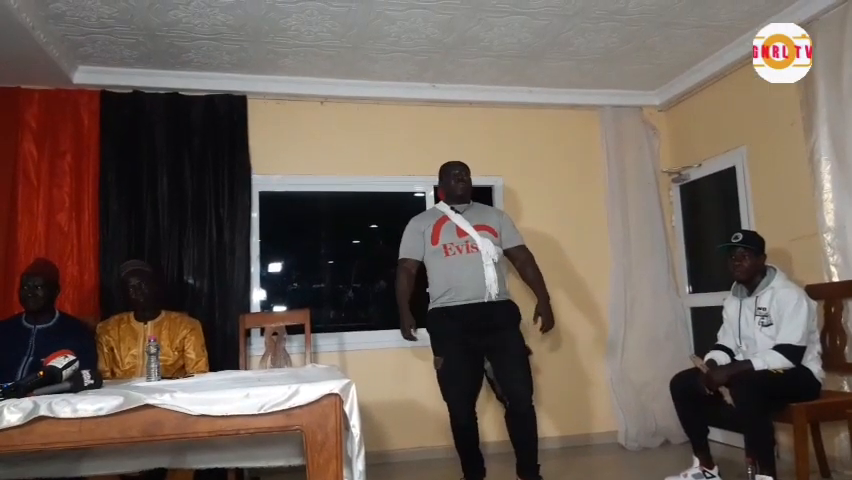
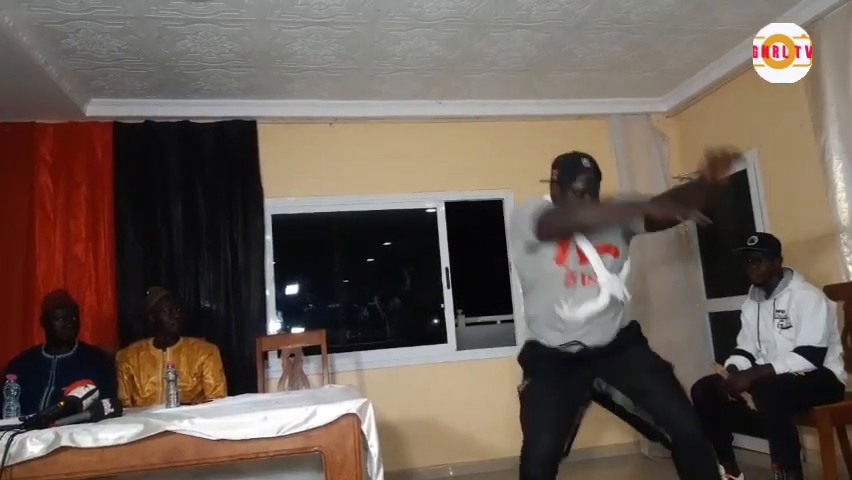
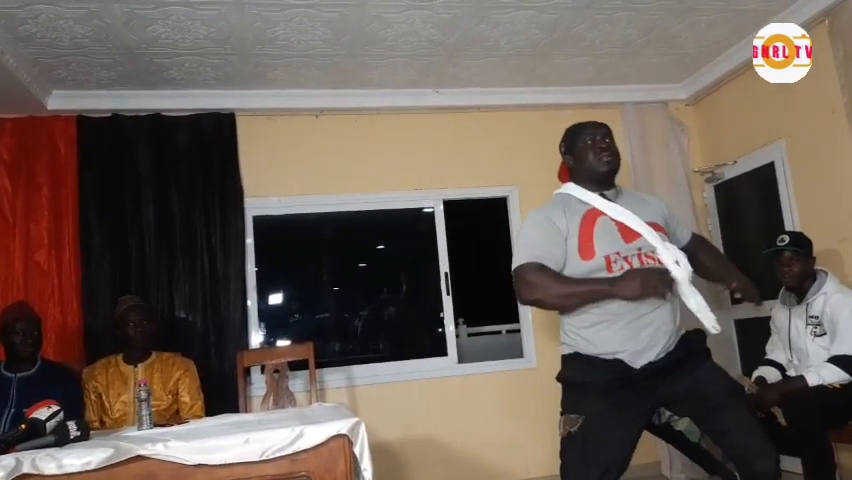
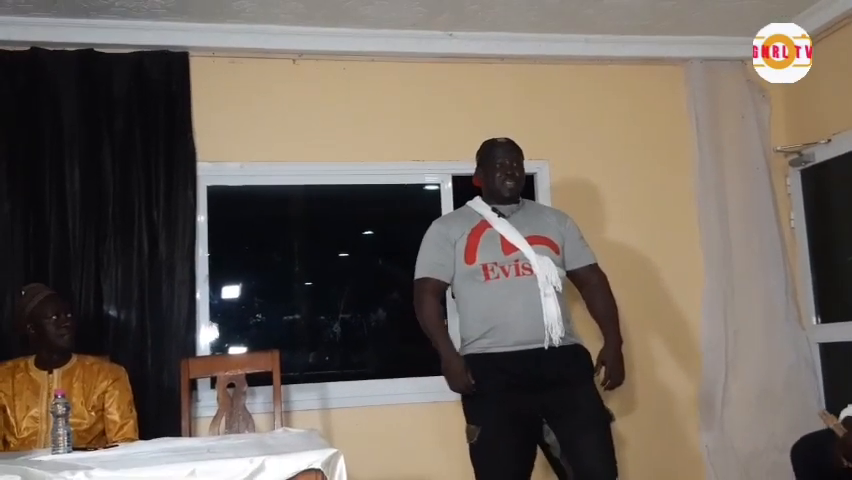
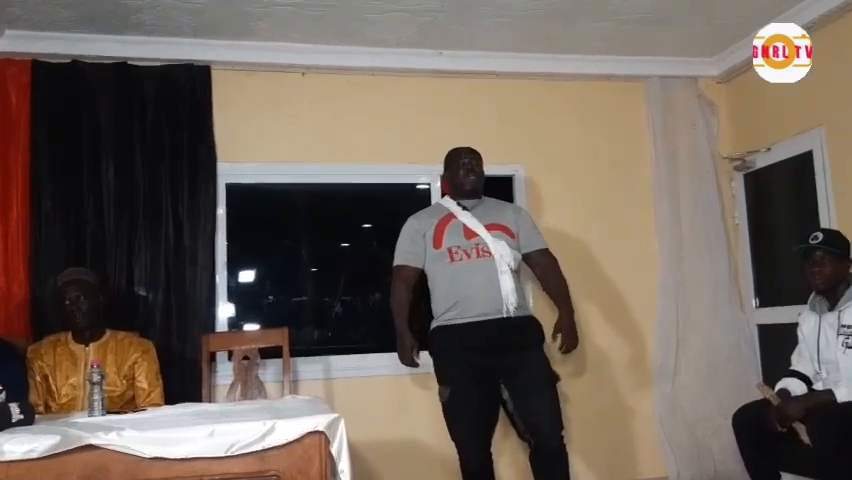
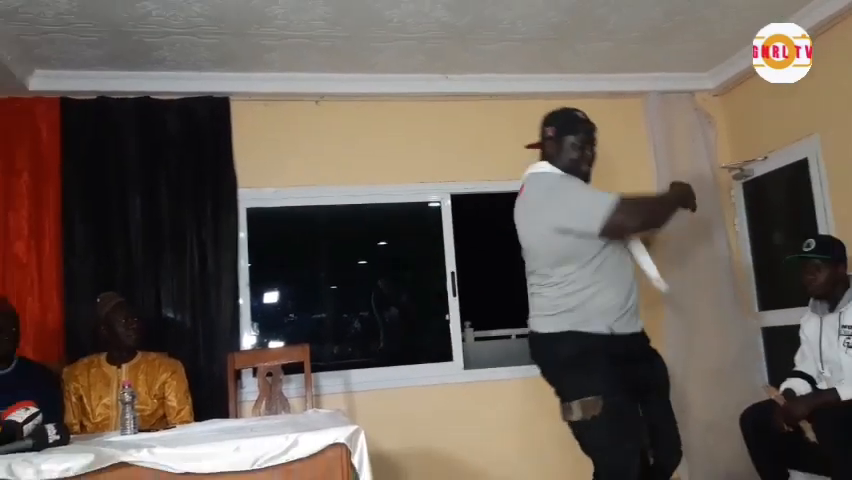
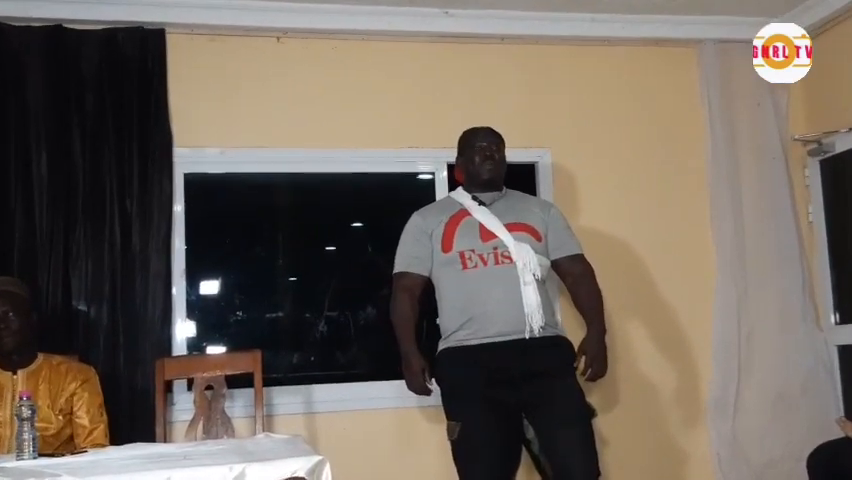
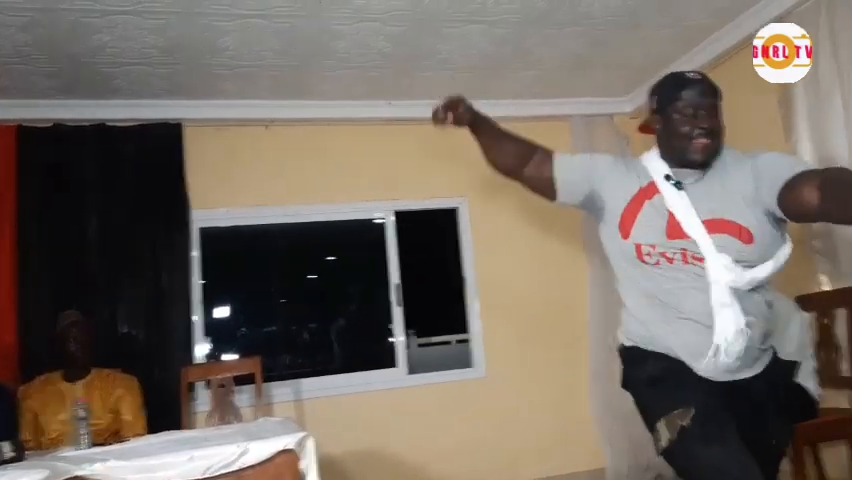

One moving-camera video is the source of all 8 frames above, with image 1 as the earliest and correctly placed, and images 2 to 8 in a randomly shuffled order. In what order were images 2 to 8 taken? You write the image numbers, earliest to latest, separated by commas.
5, 7, 4, 6, 2, 3, 8
